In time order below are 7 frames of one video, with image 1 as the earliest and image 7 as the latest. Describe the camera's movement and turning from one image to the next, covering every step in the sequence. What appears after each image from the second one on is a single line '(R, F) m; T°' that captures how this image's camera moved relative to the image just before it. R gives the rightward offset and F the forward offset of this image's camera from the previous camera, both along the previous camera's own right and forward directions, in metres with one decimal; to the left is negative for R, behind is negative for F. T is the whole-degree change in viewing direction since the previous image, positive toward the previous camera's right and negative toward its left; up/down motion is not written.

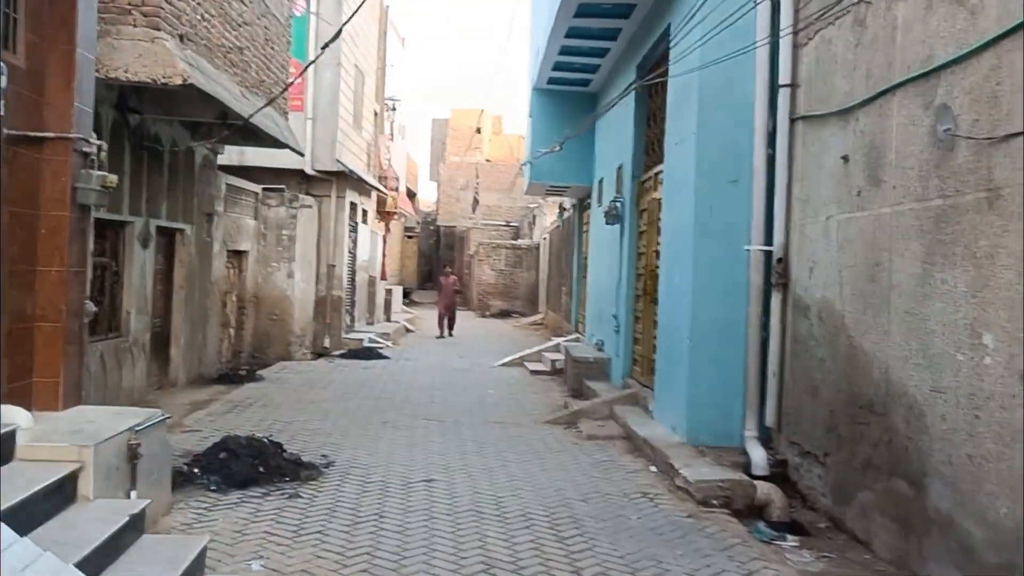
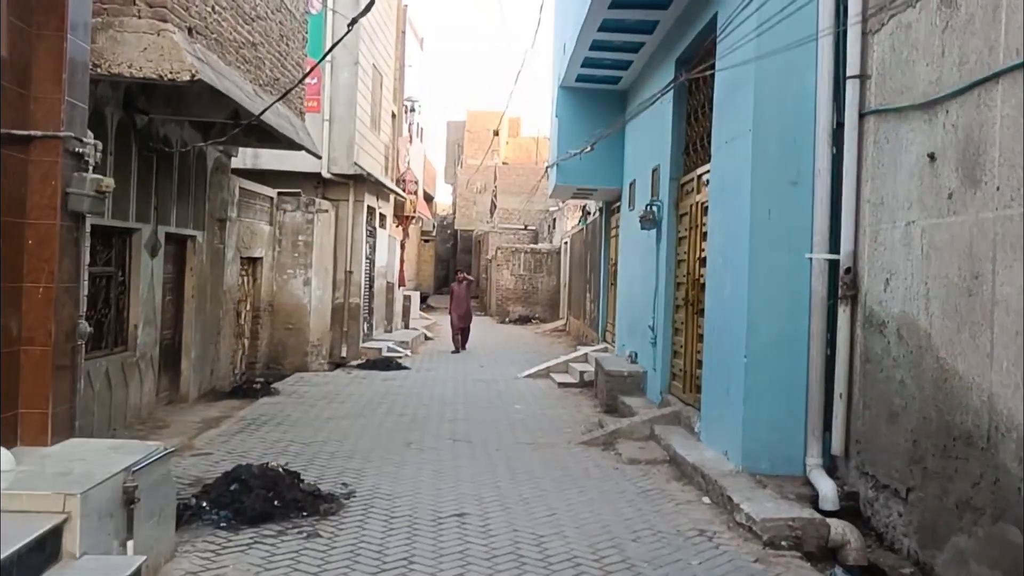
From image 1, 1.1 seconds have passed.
(-0.2, +0.6) m; -1°
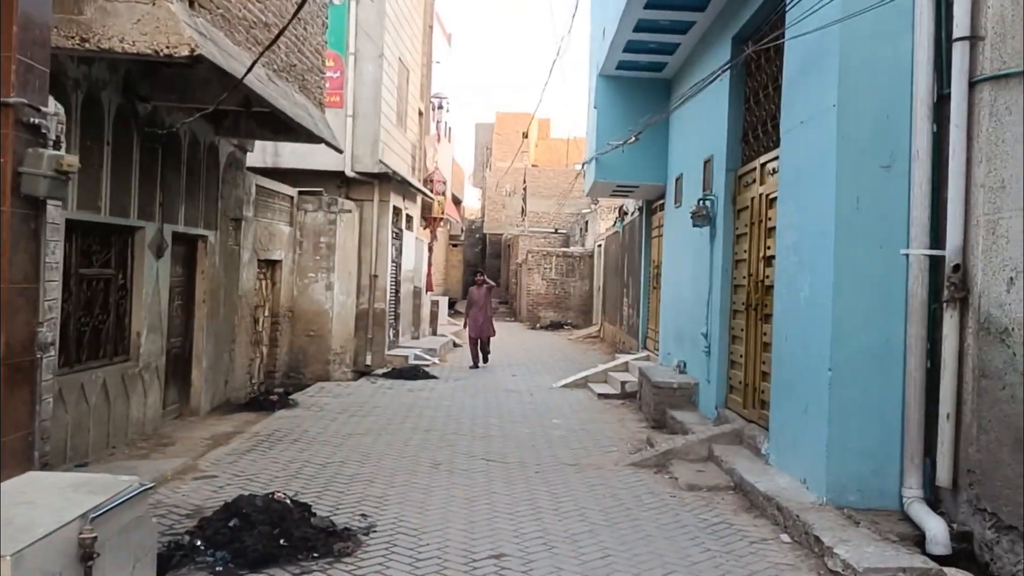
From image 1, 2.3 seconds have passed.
(-0.1, +0.8) m; -2°
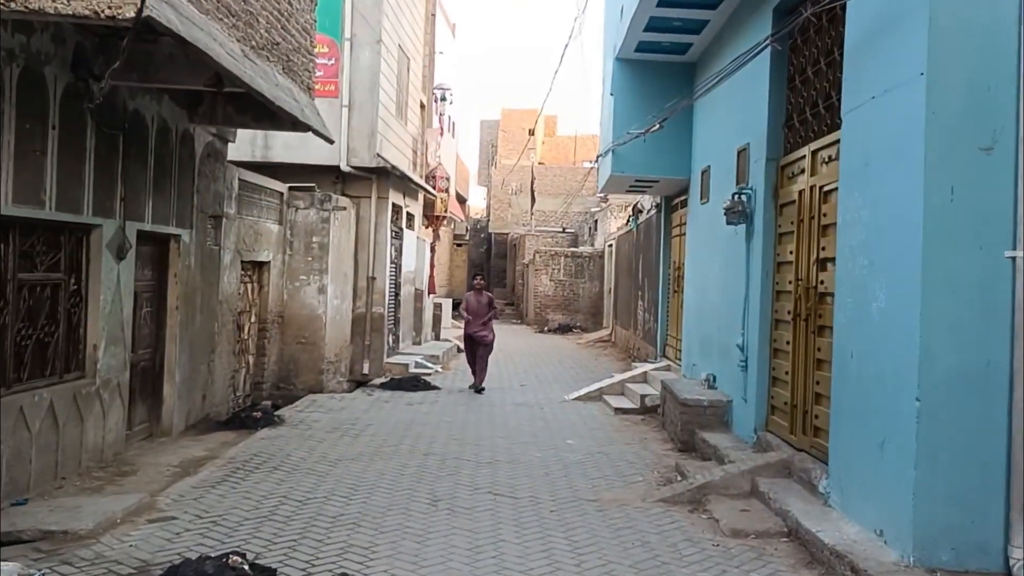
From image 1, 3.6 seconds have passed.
(0.0, +1.0) m; 0°
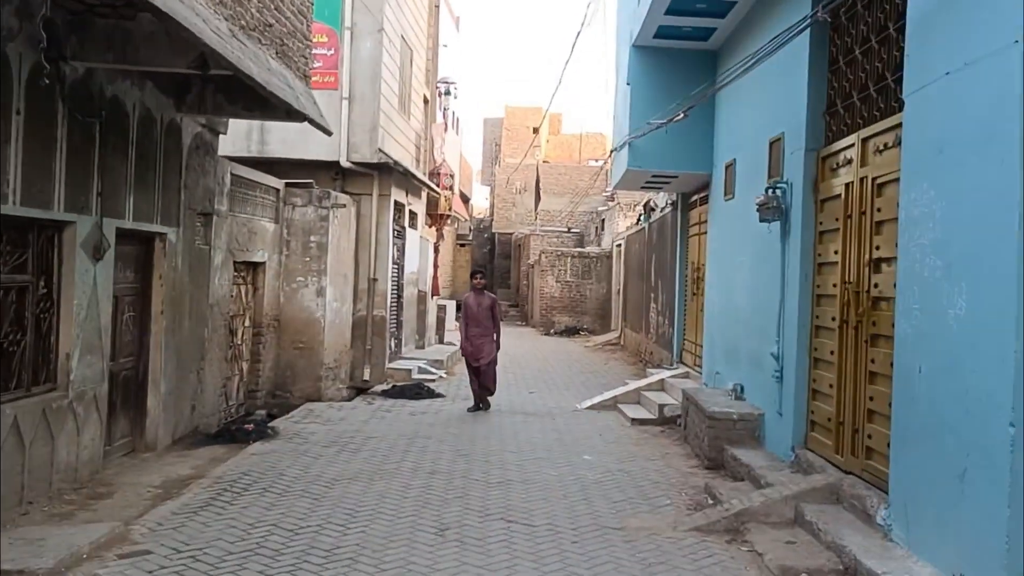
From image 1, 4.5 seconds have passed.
(-0.1, +0.6) m; 0°
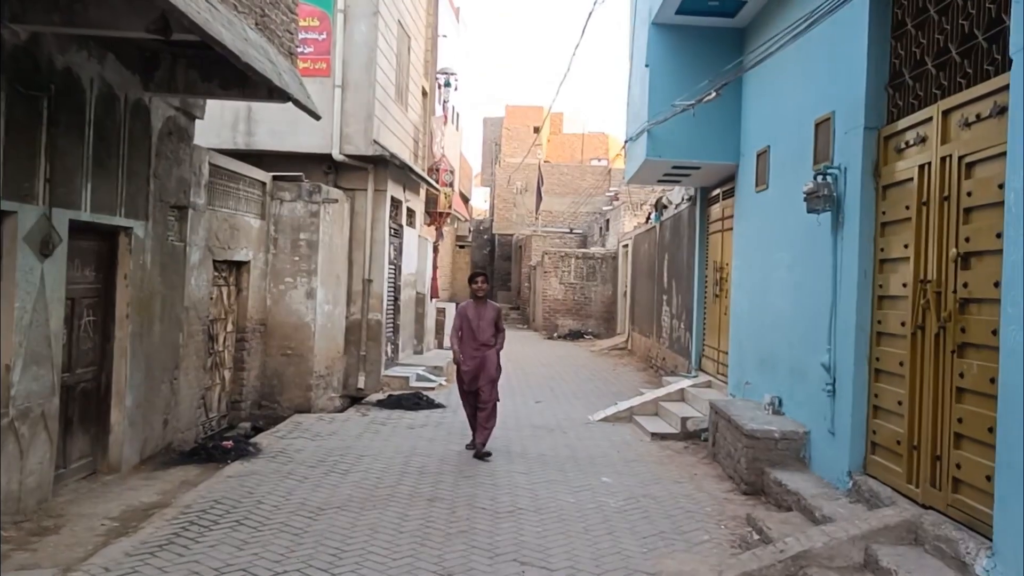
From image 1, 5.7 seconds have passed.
(-0.1, +0.9) m; 0°
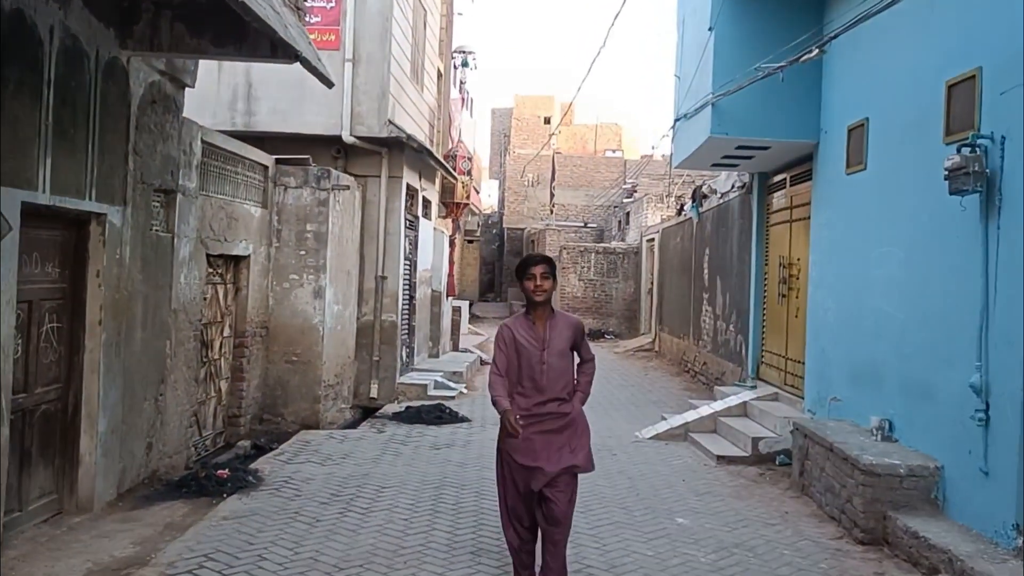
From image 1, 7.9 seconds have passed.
(-0.3, +1.2) m; 0°
